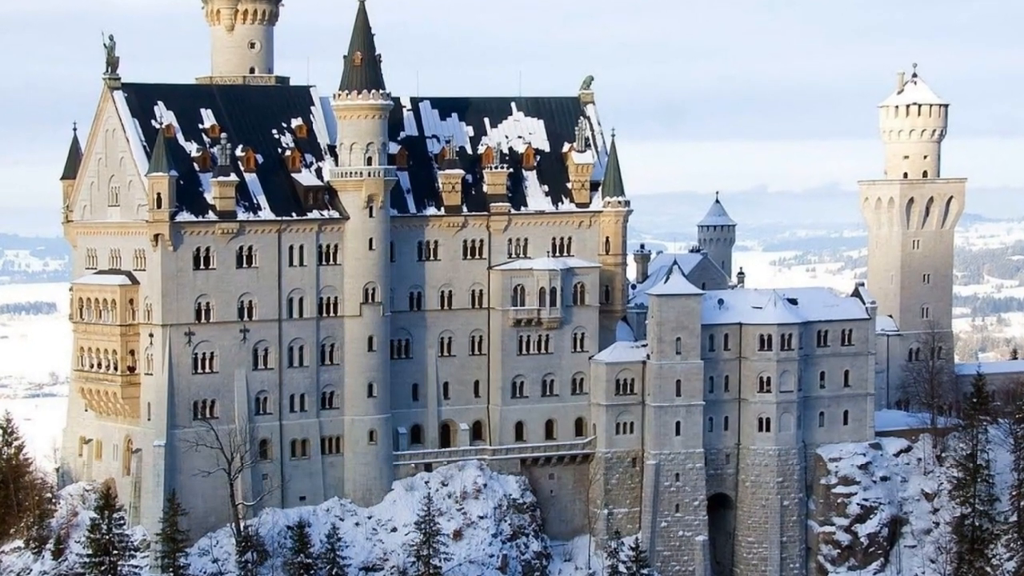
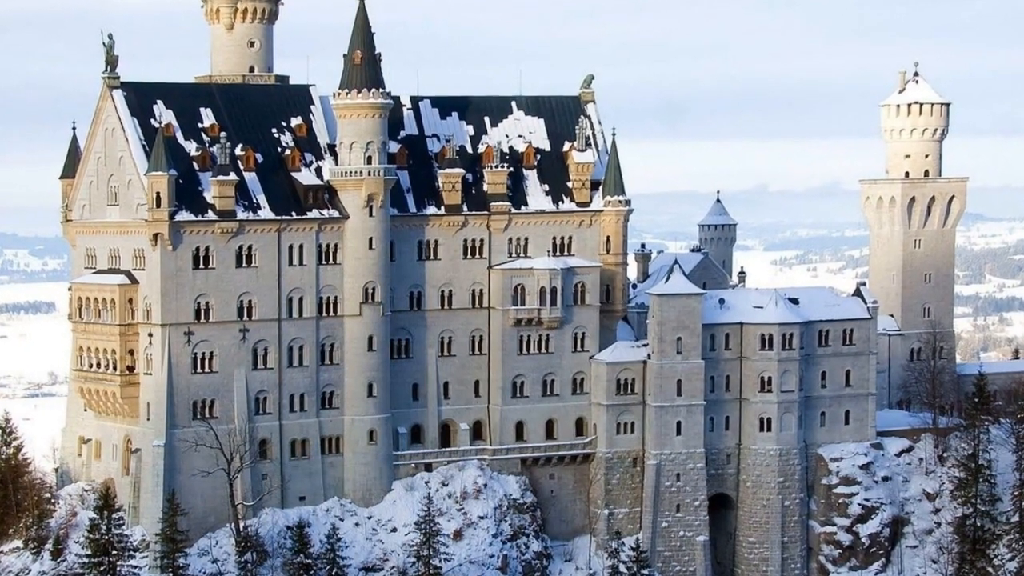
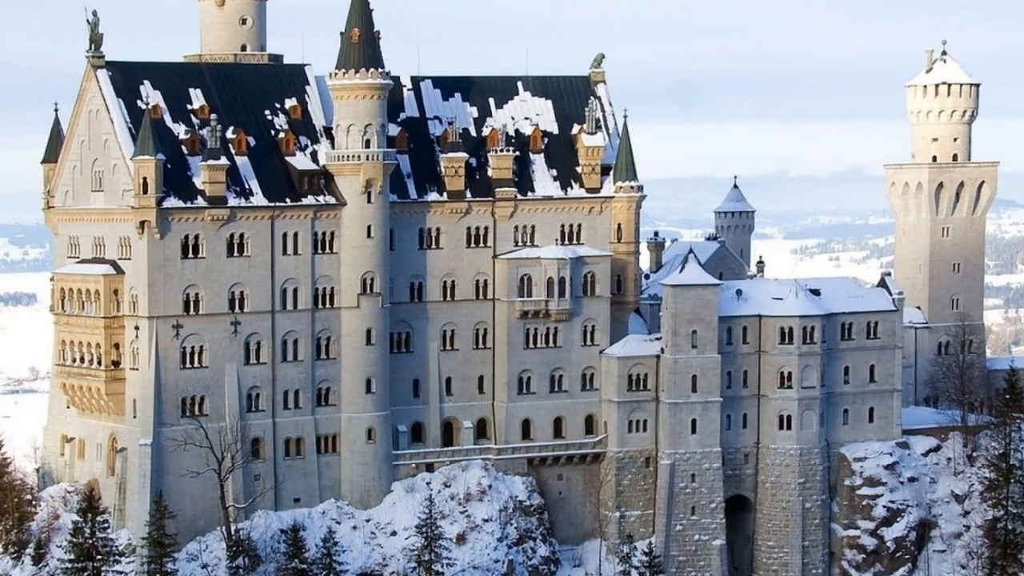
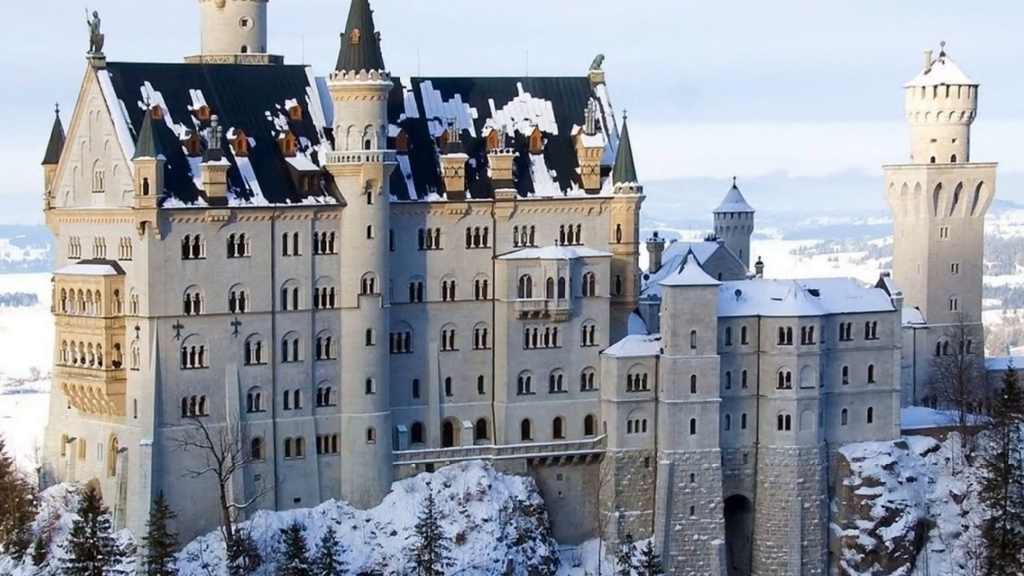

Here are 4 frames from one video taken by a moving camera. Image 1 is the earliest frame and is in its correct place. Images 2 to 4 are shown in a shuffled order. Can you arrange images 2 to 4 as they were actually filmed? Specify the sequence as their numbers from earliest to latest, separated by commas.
2, 4, 3
